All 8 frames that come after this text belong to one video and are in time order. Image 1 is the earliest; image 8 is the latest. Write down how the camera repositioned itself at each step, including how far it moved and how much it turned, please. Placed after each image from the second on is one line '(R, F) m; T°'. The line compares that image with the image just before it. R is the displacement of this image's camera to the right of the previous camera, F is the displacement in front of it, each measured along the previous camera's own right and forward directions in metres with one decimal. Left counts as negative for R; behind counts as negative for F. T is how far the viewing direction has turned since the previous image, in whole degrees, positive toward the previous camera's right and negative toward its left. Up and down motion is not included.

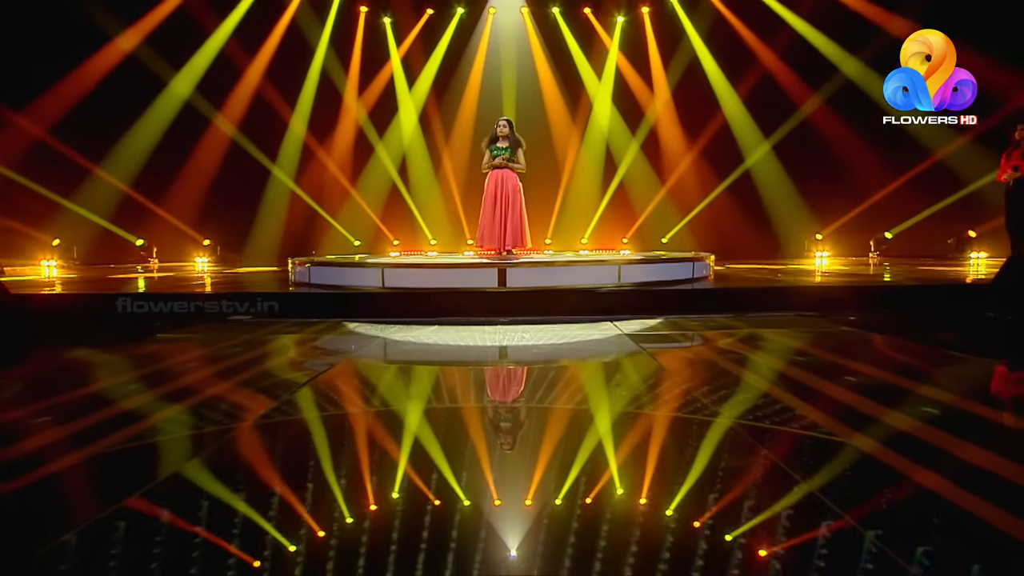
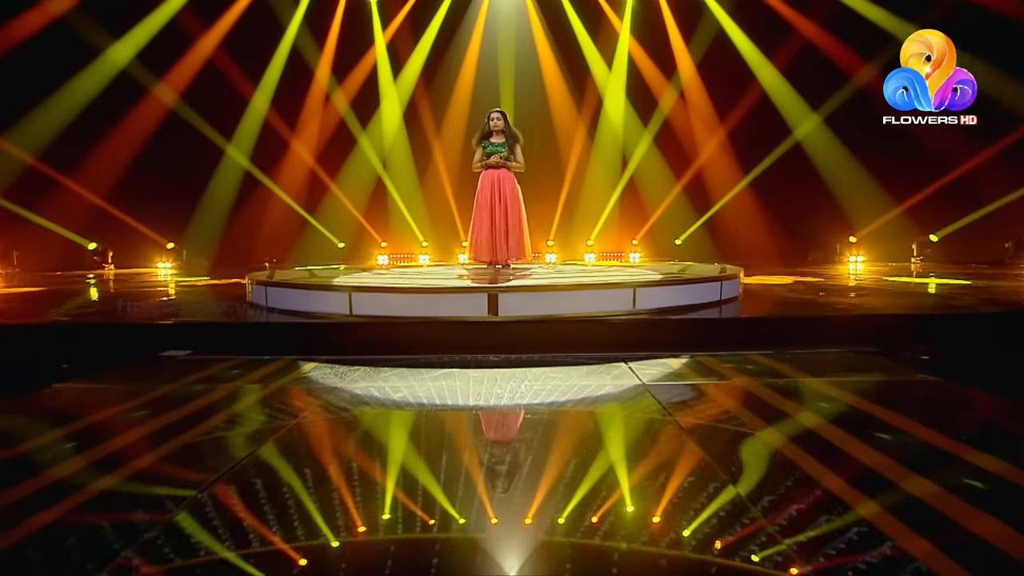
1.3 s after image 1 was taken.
(+0.1, +0.9) m; 0°
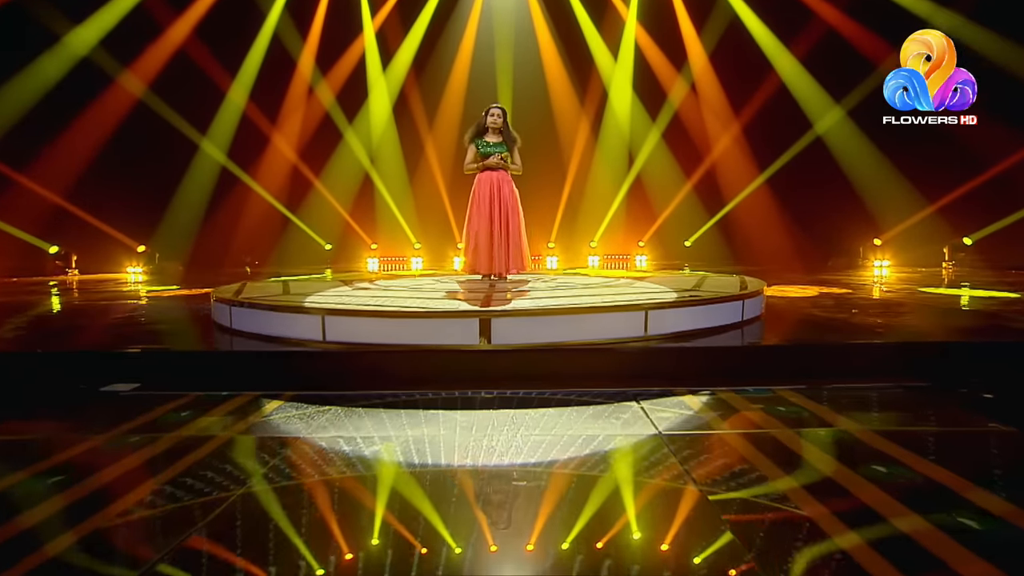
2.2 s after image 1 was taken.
(0.0, +0.6) m; 0°
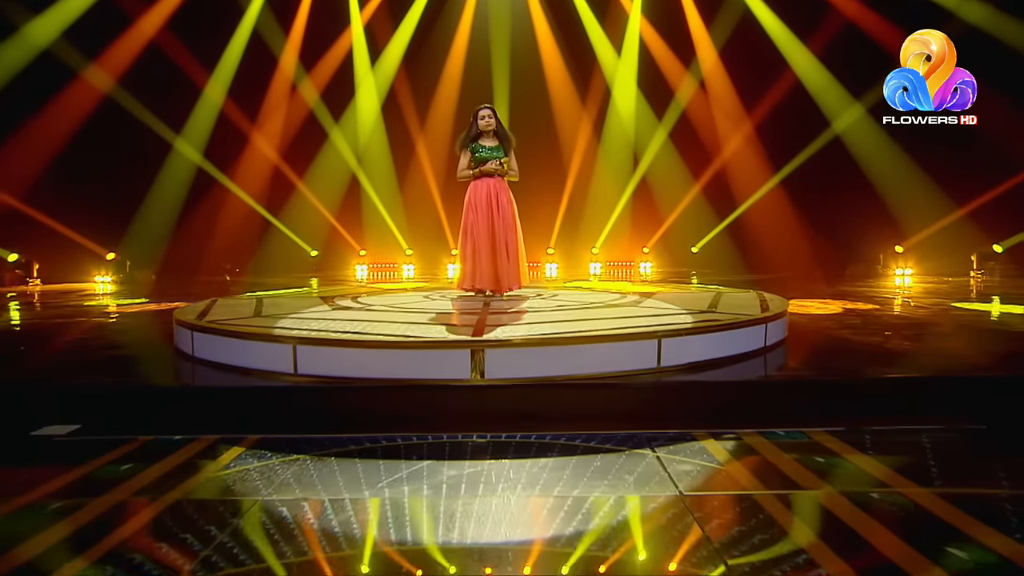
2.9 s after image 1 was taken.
(0.0, +0.5) m; 0°
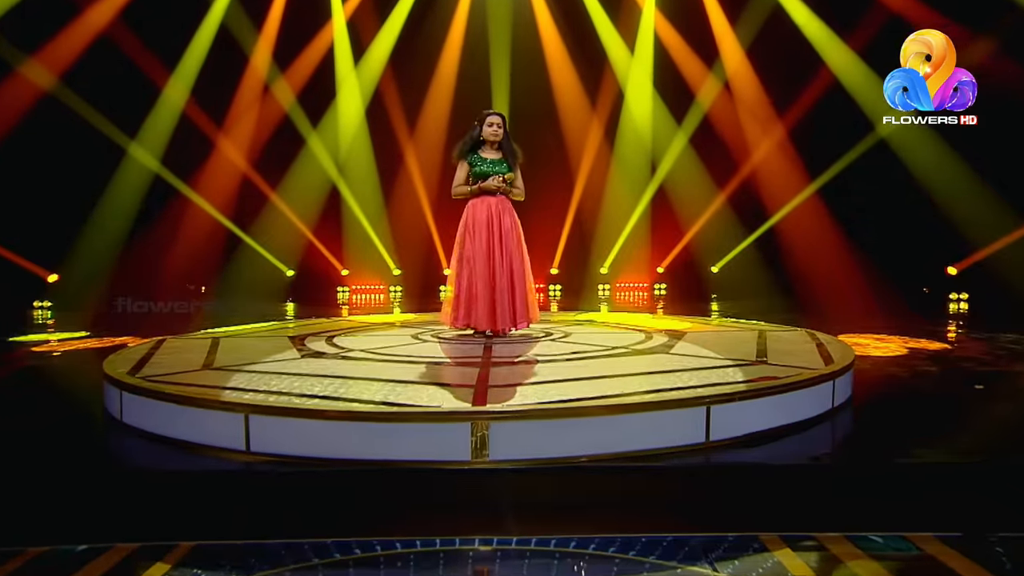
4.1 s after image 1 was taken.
(-0.1, +0.7) m; +1°
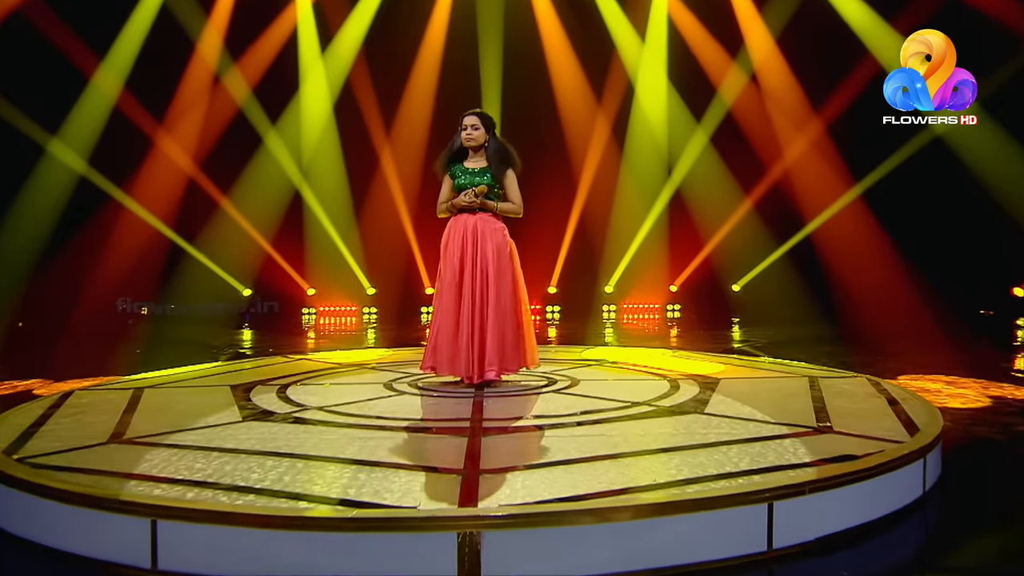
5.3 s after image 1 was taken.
(0.0, +0.7) m; +1°
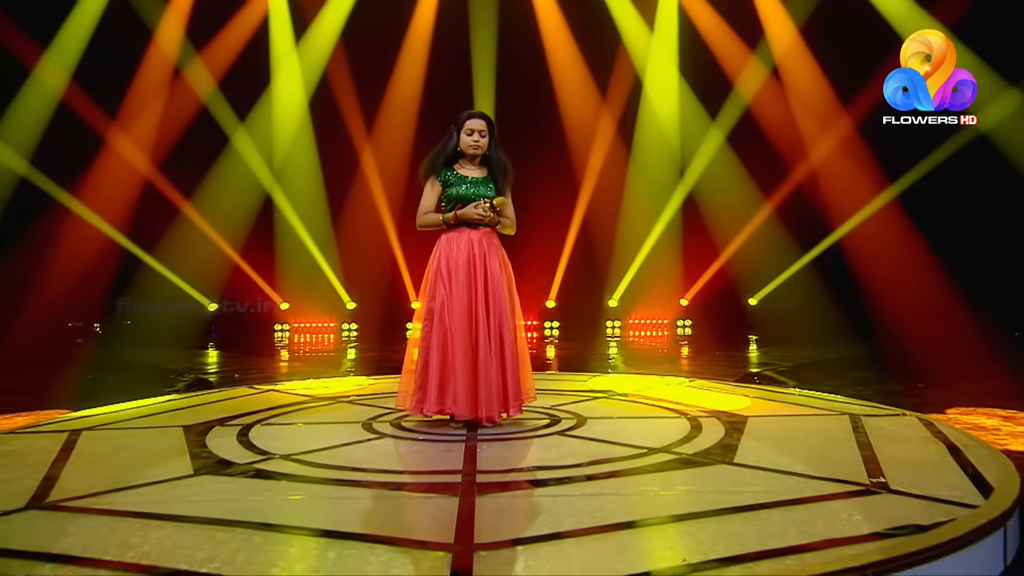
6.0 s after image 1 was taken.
(0.0, +0.4) m; +1°
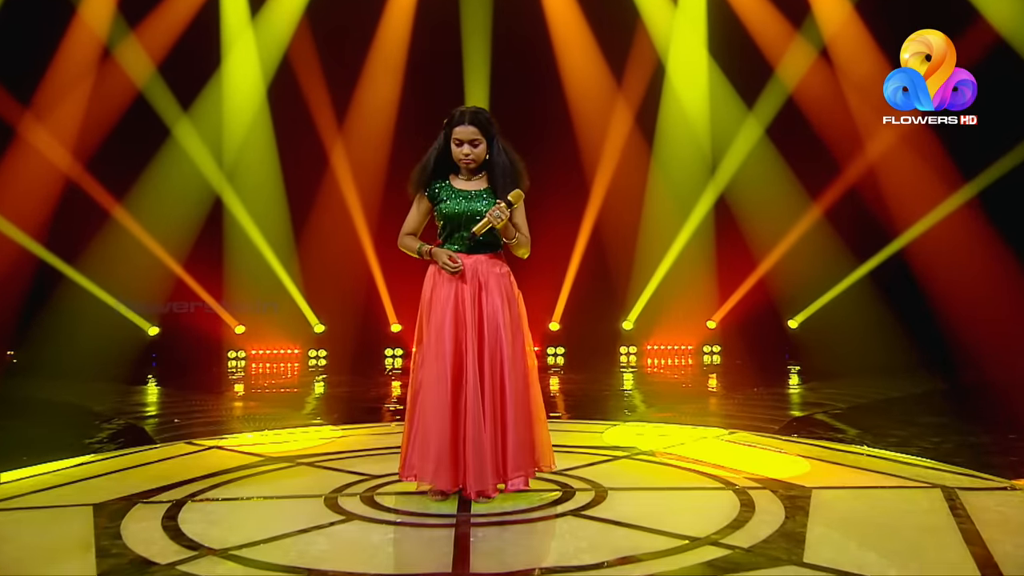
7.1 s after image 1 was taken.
(0.0, +0.6) m; +1°
